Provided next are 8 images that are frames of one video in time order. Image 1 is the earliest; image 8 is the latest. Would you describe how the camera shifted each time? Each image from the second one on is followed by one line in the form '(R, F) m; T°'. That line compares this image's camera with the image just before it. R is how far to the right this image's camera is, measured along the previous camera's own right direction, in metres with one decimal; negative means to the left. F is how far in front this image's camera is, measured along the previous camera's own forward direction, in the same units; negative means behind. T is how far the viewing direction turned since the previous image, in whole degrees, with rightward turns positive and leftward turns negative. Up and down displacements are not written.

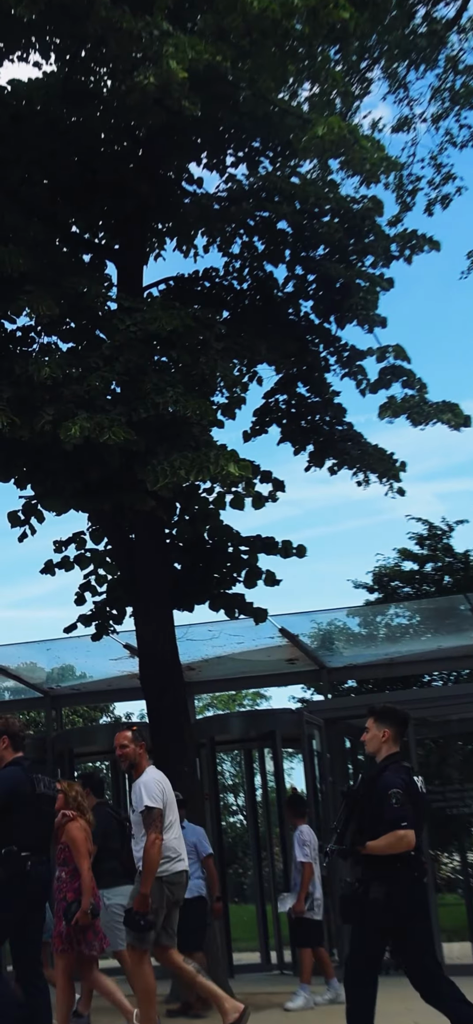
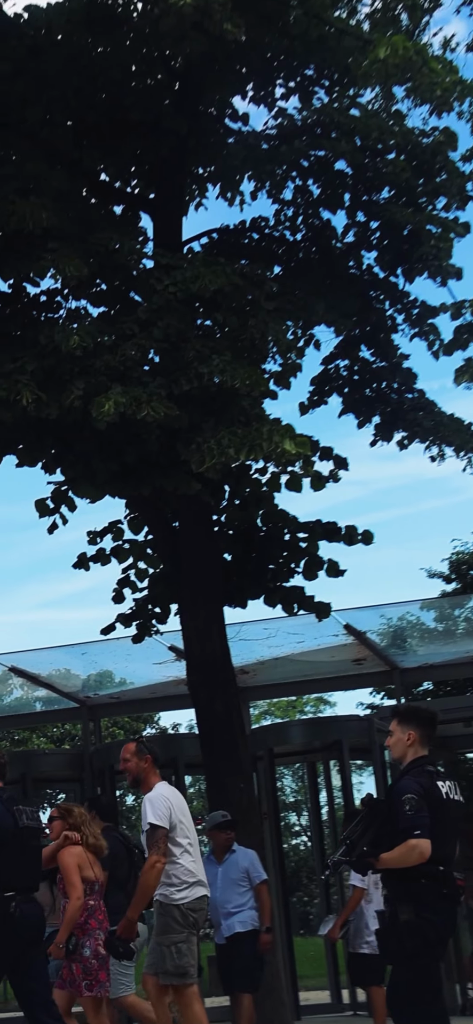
(-0.1, +1.2) m; -1°
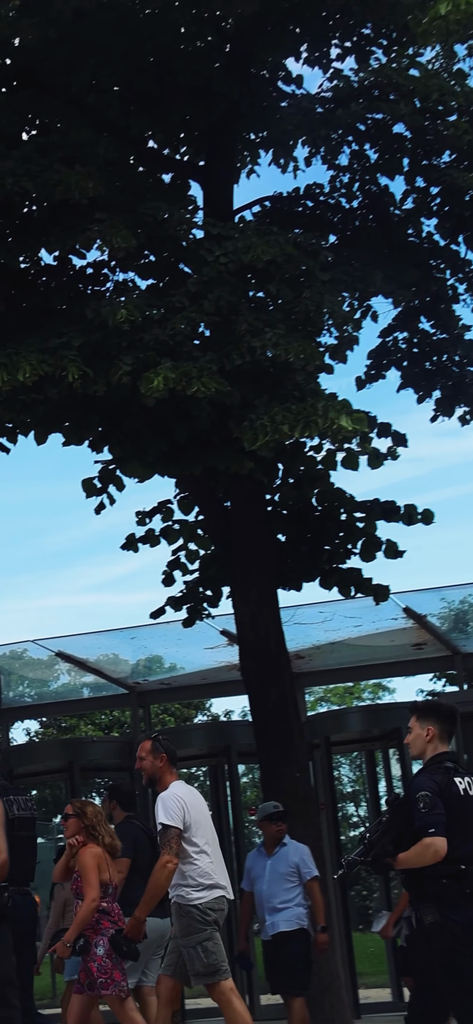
(0.0, +0.3) m; -1°
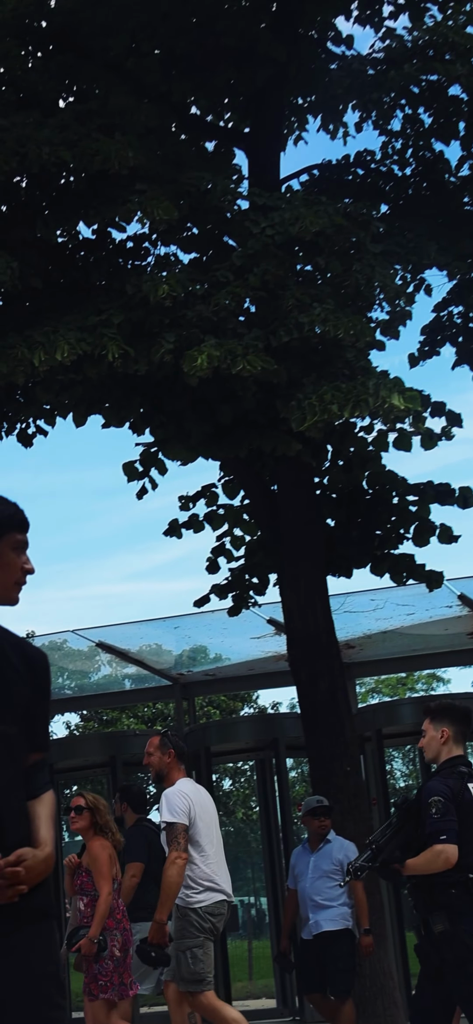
(0.0, +0.4) m; -1°
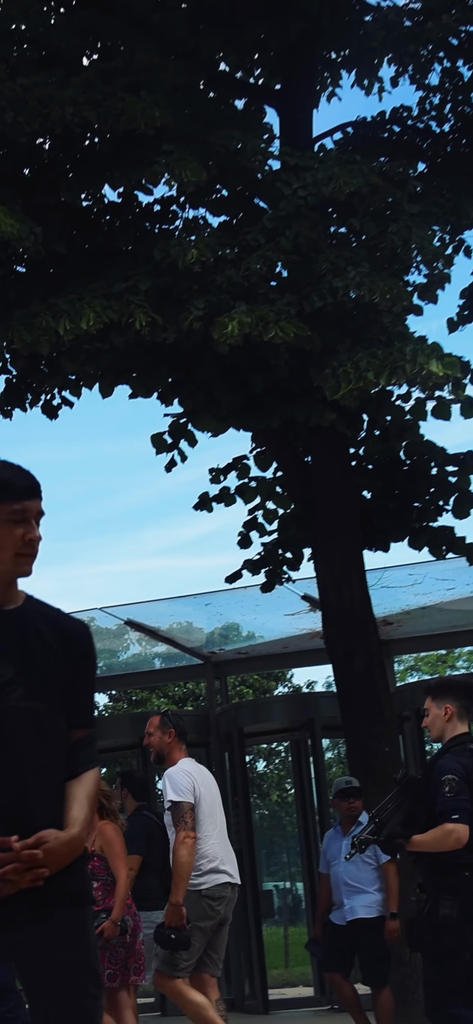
(0.0, +0.3) m; -1°
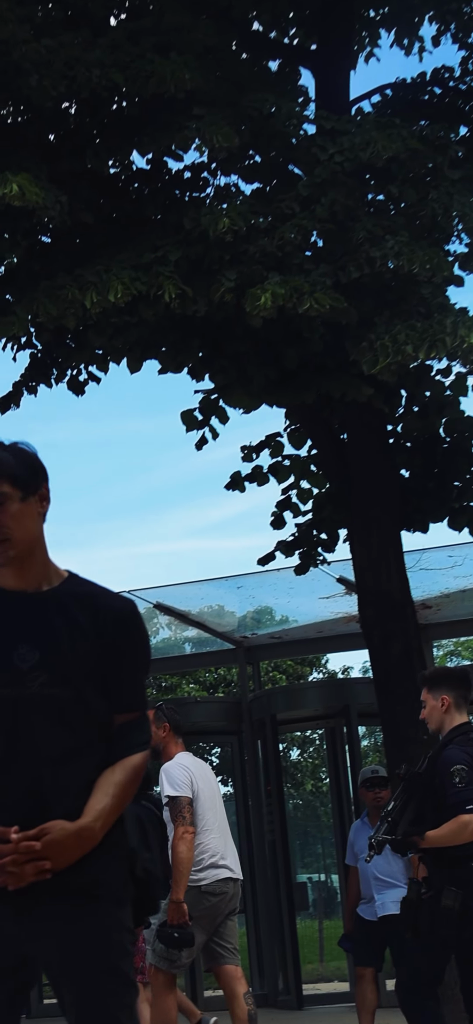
(0.0, +0.3) m; -1°
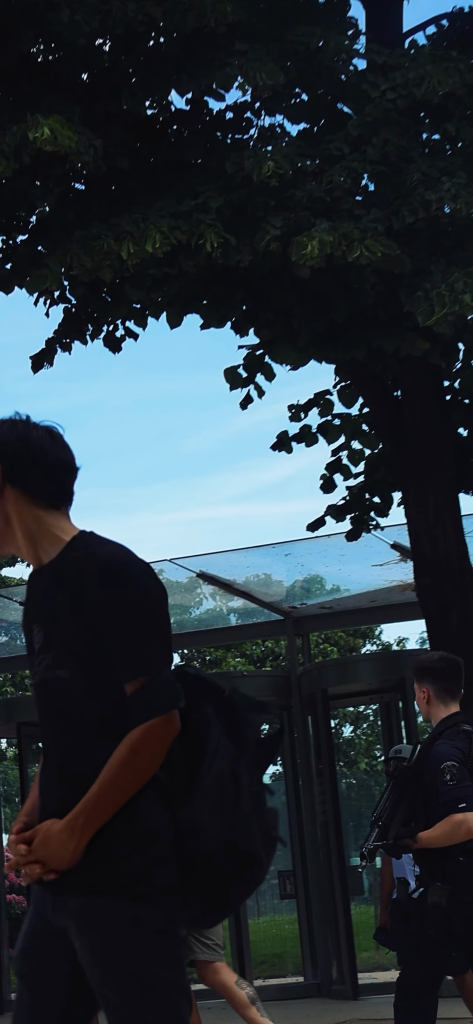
(0.0, +0.5) m; -1°
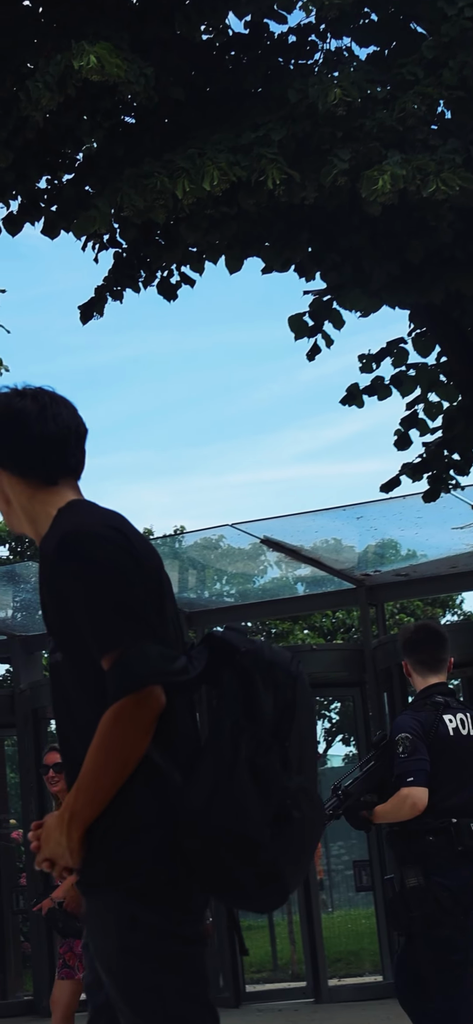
(0.0, +0.6) m; -2°
